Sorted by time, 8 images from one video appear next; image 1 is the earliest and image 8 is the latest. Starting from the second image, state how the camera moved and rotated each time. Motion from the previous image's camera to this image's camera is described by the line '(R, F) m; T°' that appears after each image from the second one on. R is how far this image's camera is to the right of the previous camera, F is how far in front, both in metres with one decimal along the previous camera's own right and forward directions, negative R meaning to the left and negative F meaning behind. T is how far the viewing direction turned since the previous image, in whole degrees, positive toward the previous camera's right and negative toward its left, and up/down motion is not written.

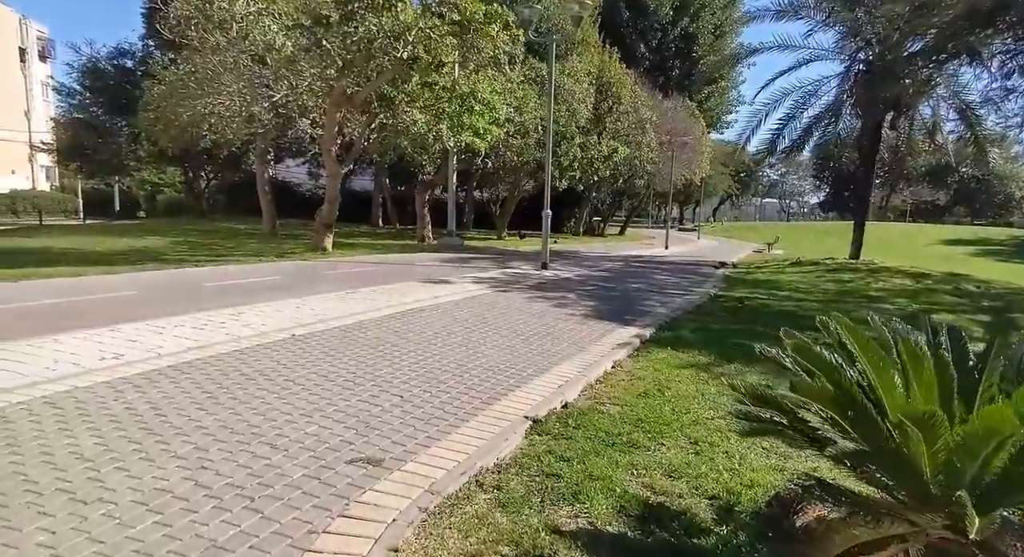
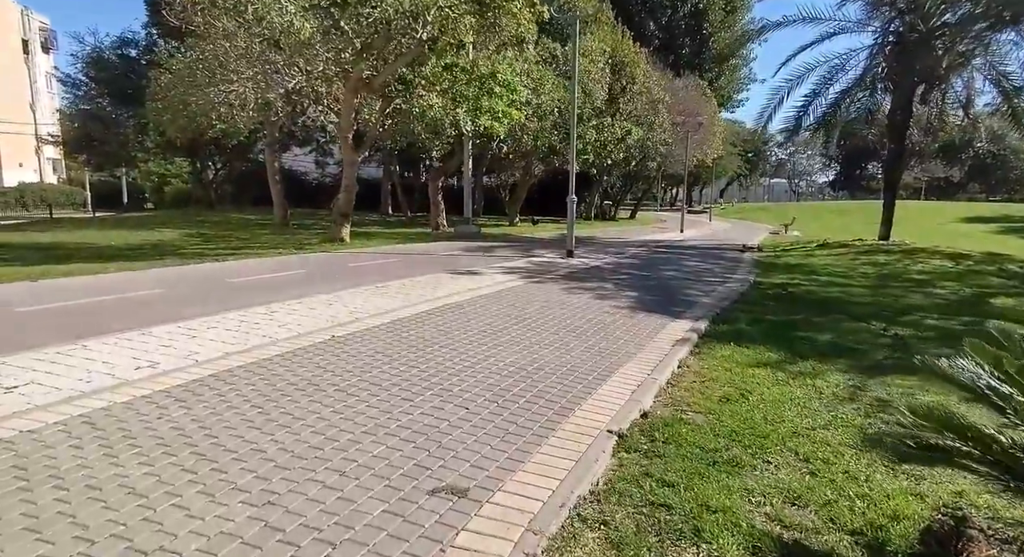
(-0.5, +0.5) m; 0°
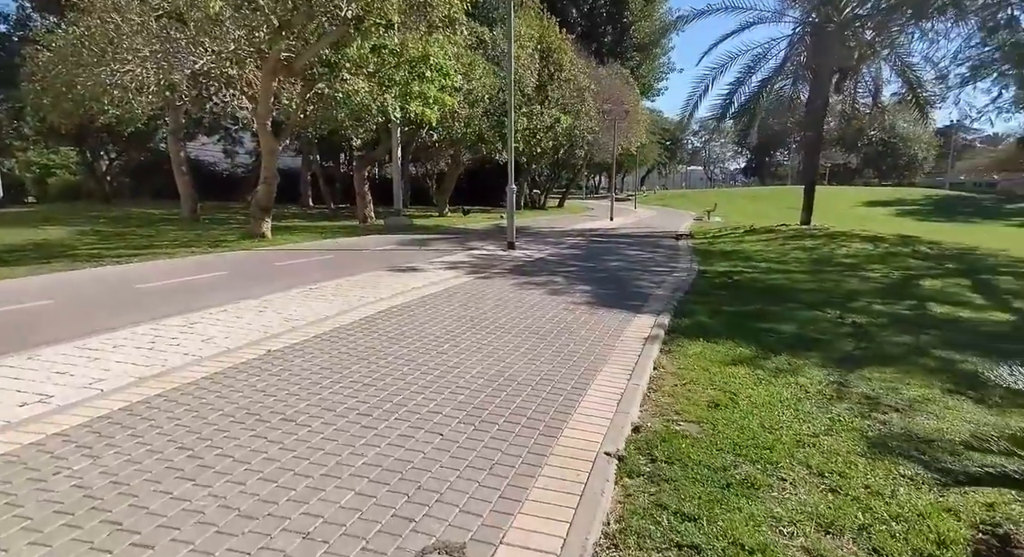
(-0.3, +0.6) m; +7°
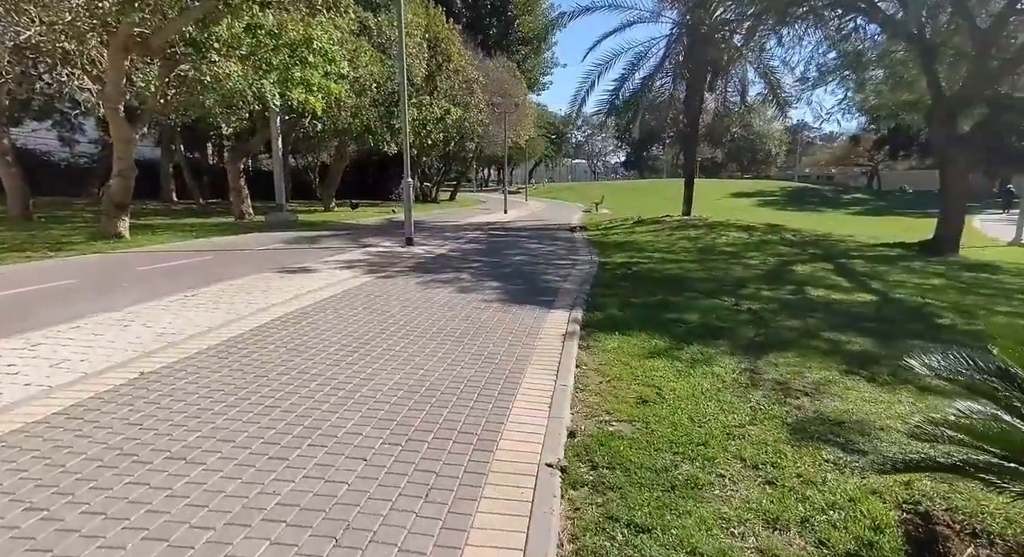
(-0.2, +0.3) m; +11°
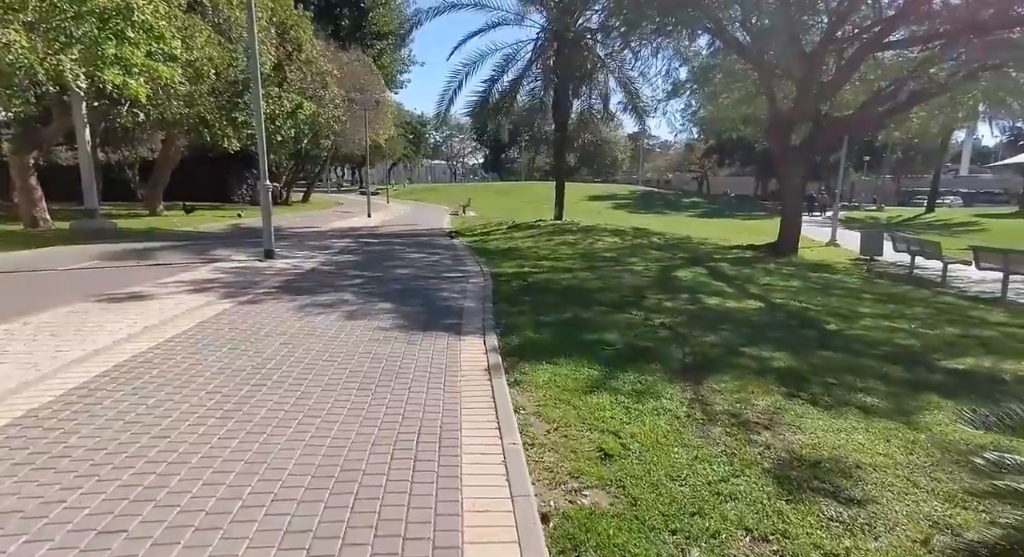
(-0.5, +0.9) m; +14°
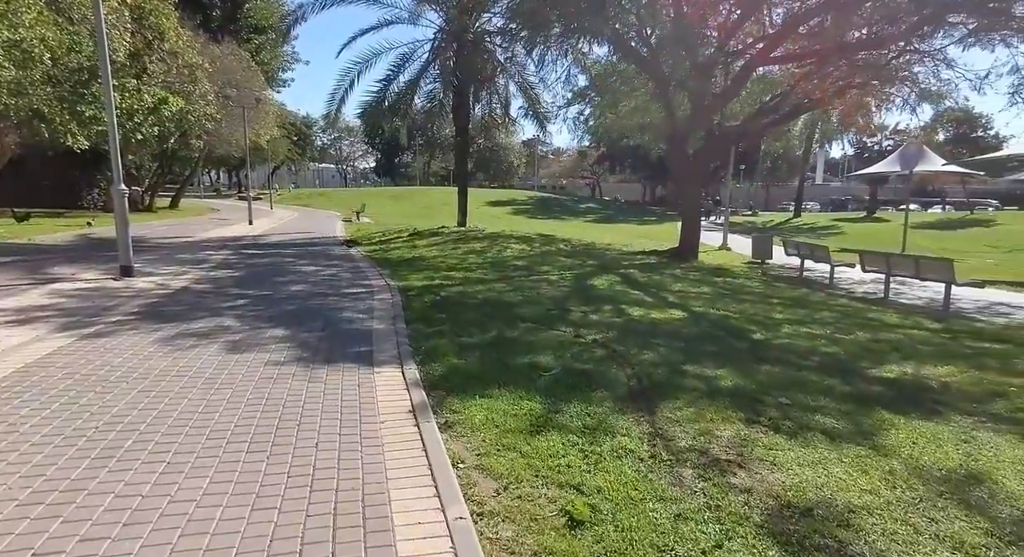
(-0.2, +0.8) m; +10°
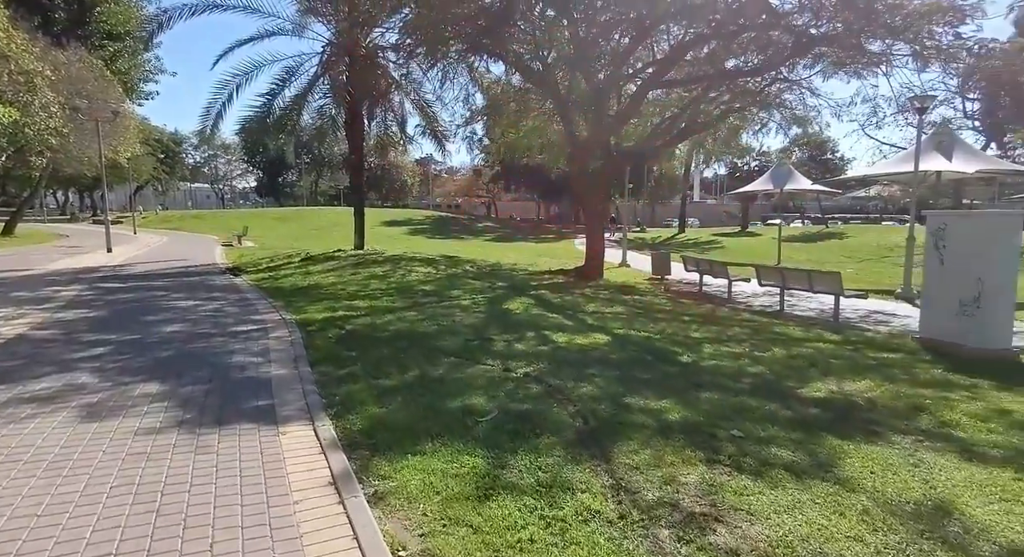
(-0.3, +0.6) m; +10°
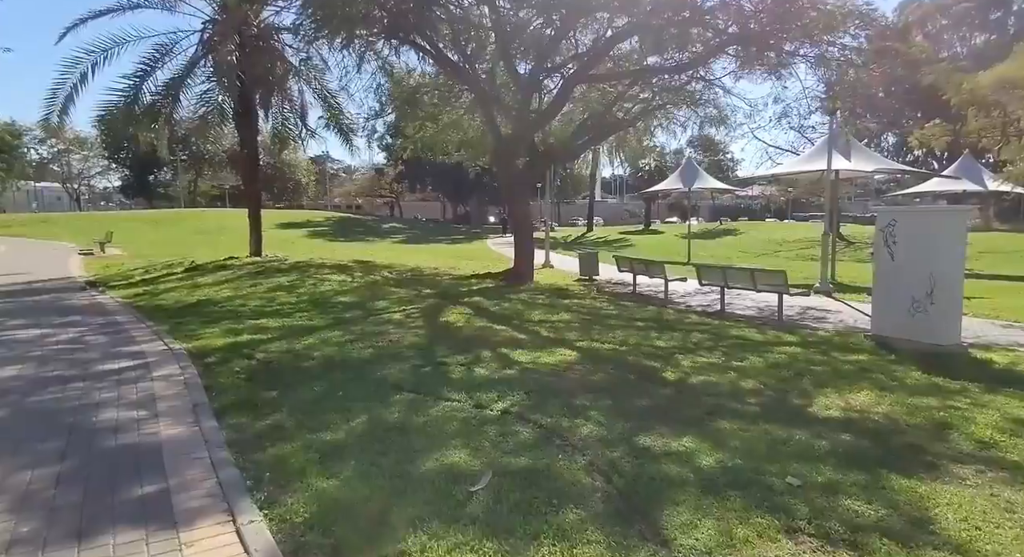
(-0.6, +1.3) m; +9°
